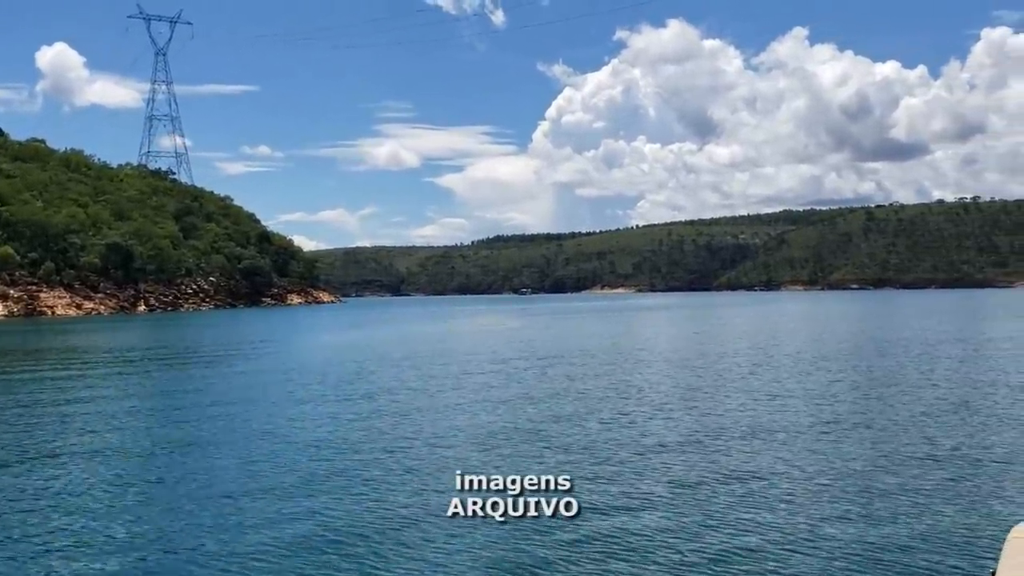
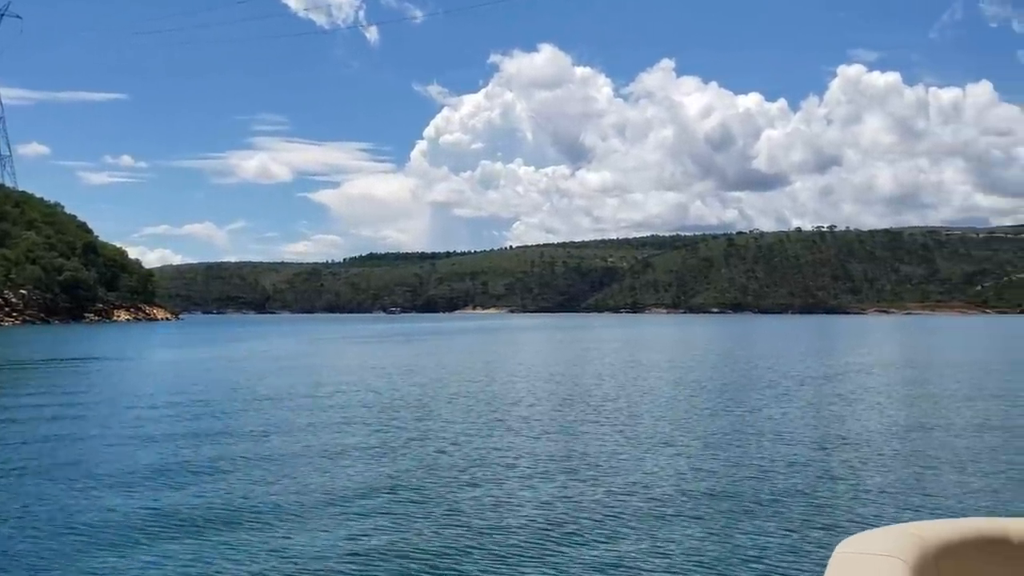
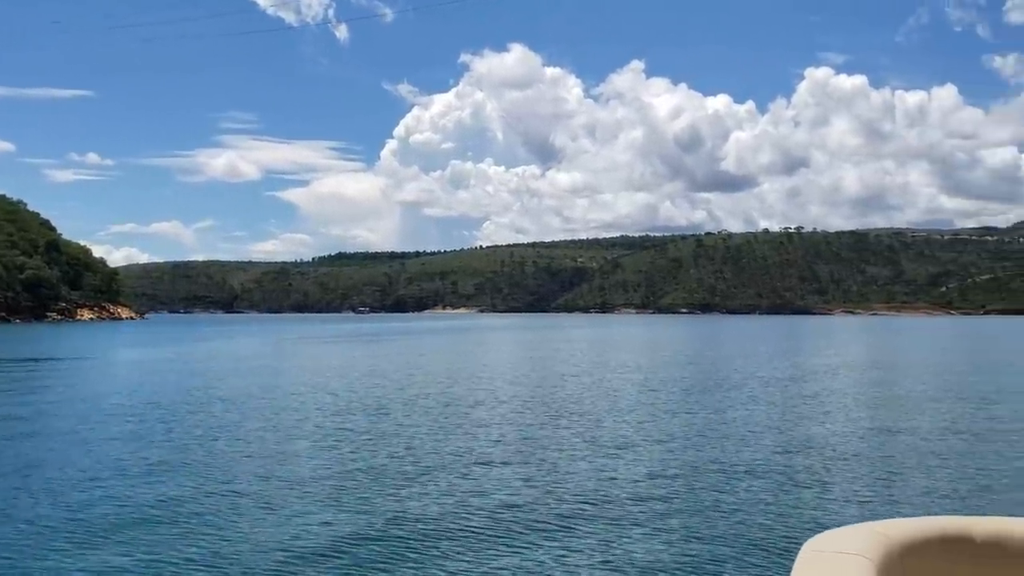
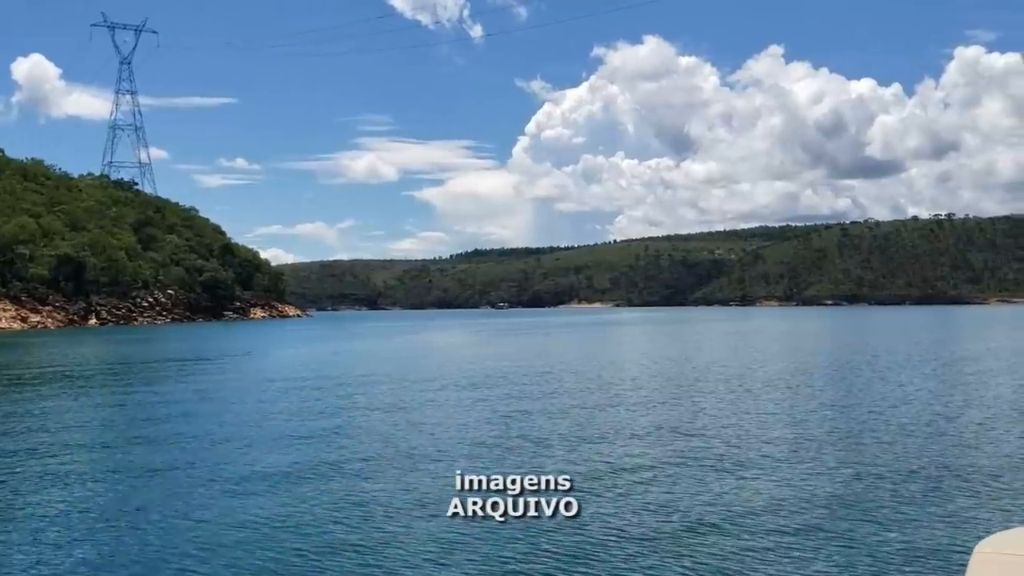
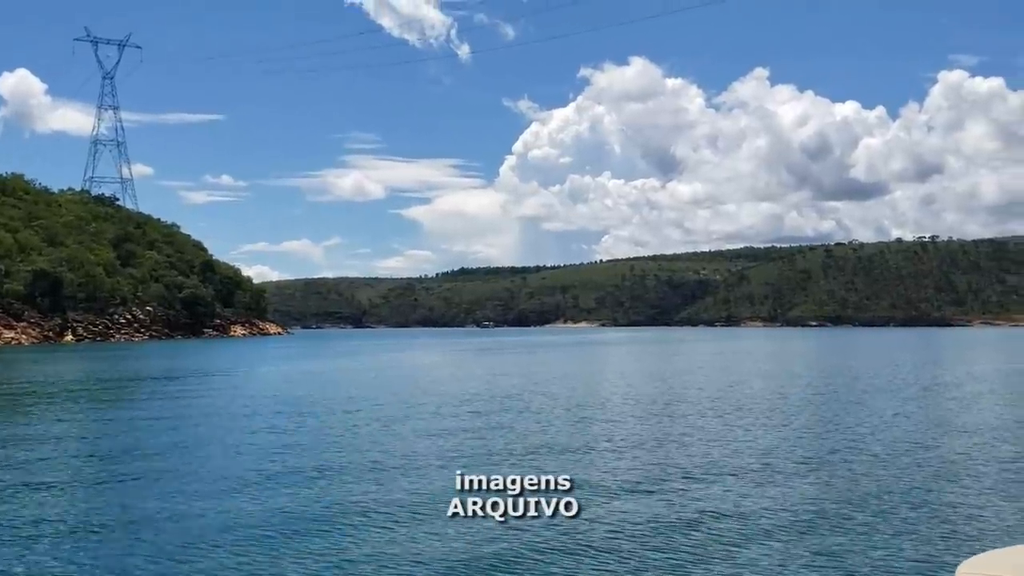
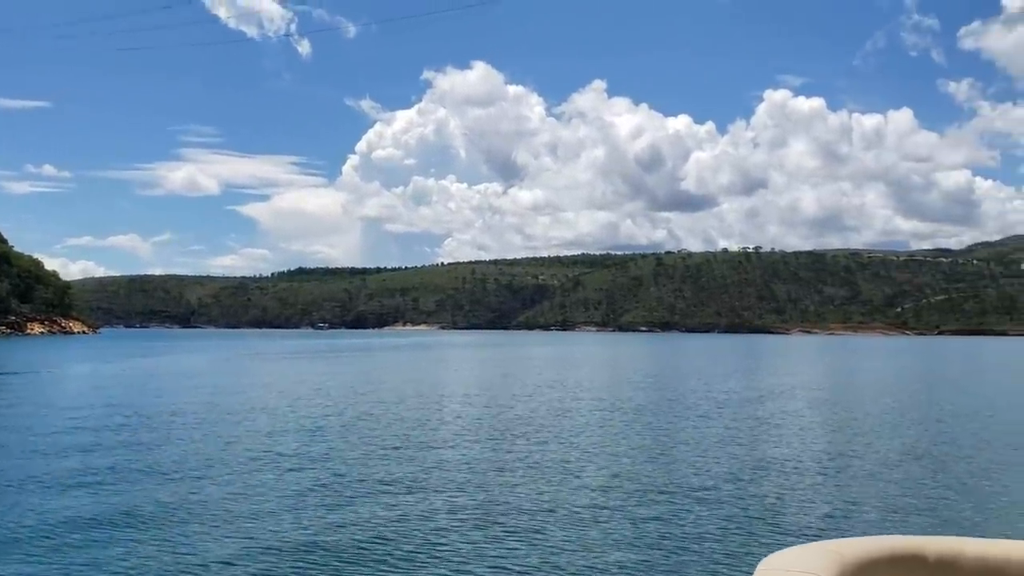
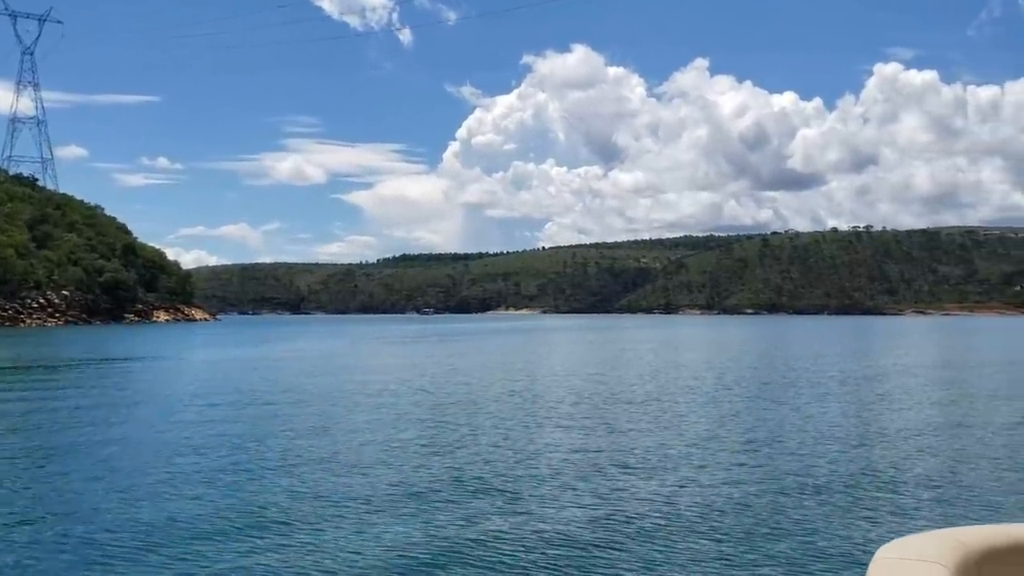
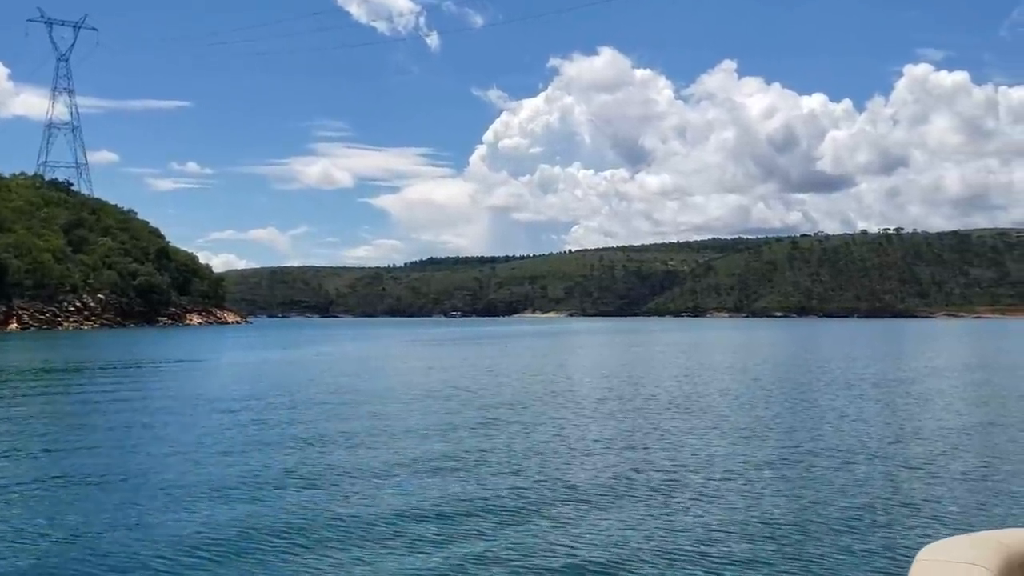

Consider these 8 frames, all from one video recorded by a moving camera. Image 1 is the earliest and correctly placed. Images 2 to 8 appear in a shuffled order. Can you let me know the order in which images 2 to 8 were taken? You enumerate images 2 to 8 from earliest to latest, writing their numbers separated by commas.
4, 5, 8, 7, 2, 3, 6
